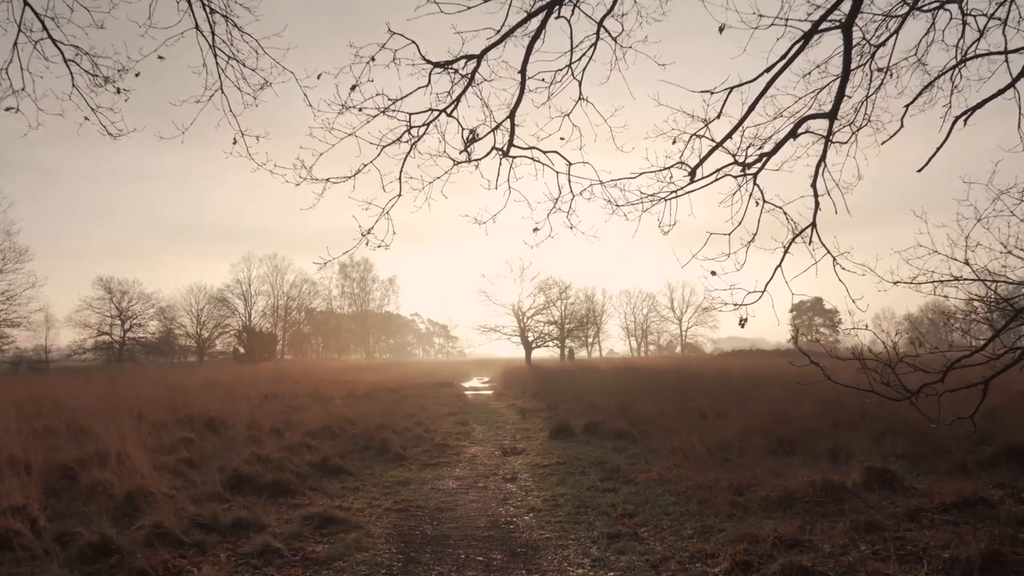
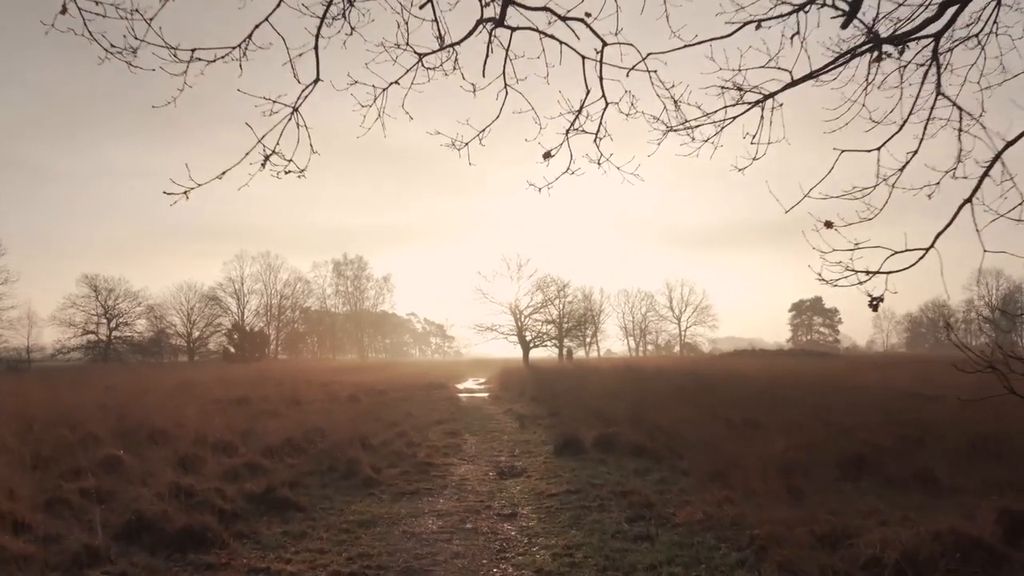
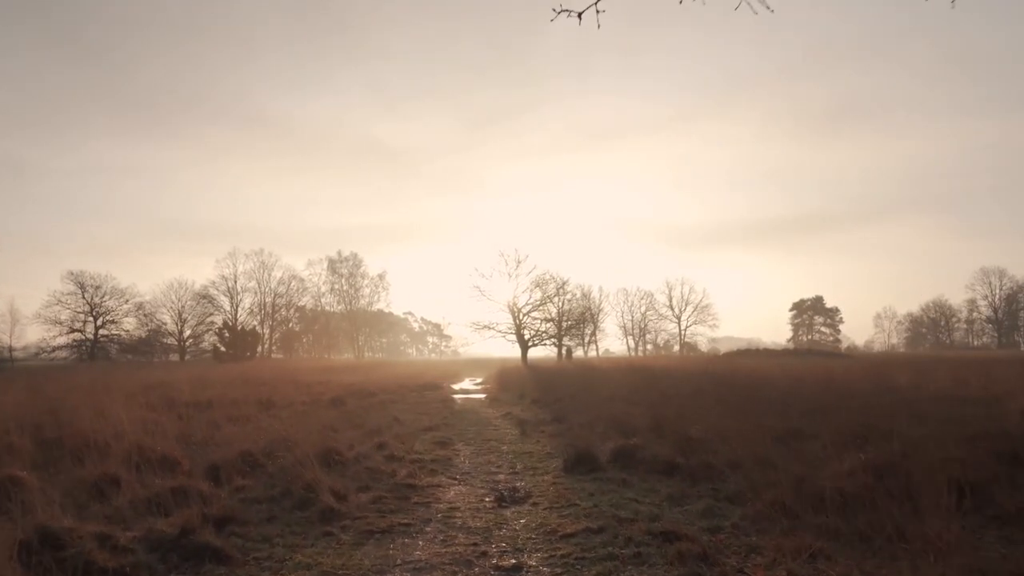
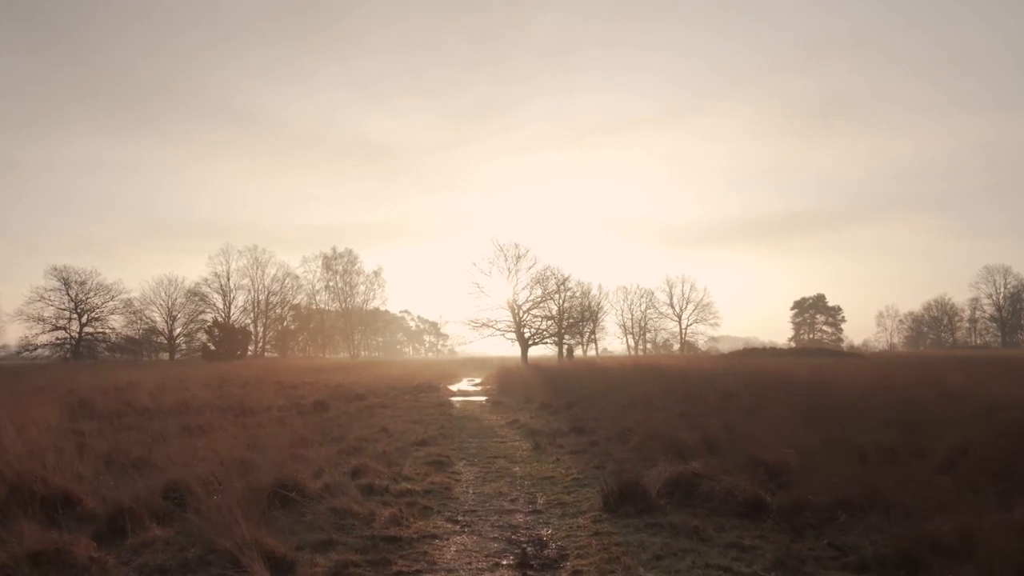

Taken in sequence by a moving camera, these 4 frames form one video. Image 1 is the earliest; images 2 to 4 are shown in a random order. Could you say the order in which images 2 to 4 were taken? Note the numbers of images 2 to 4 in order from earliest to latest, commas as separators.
2, 3, 4
